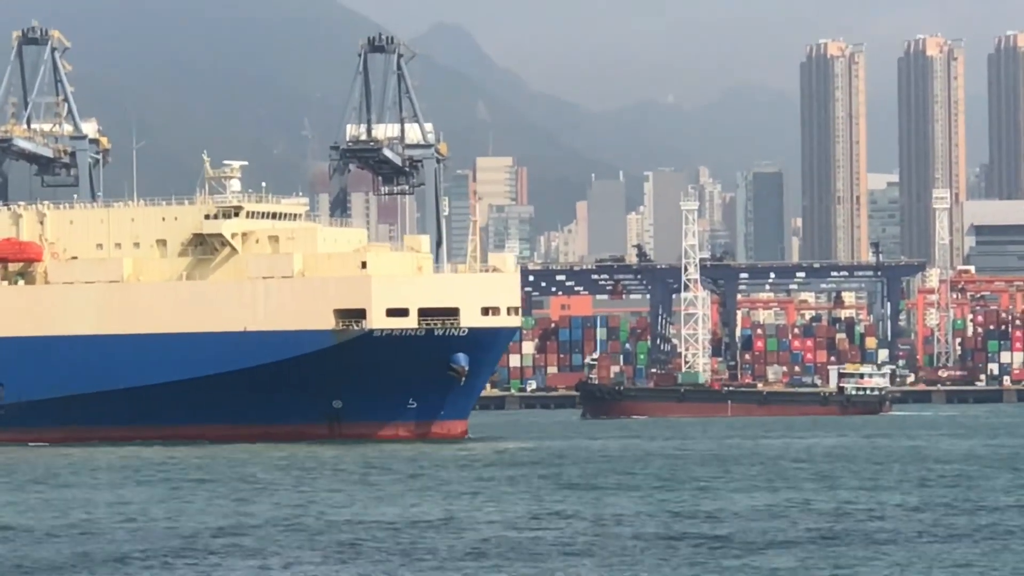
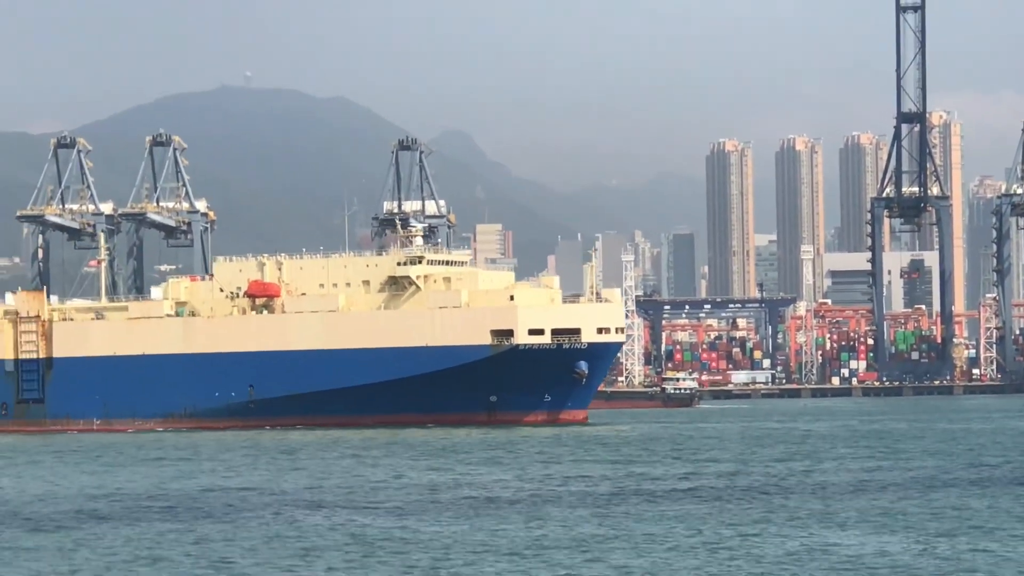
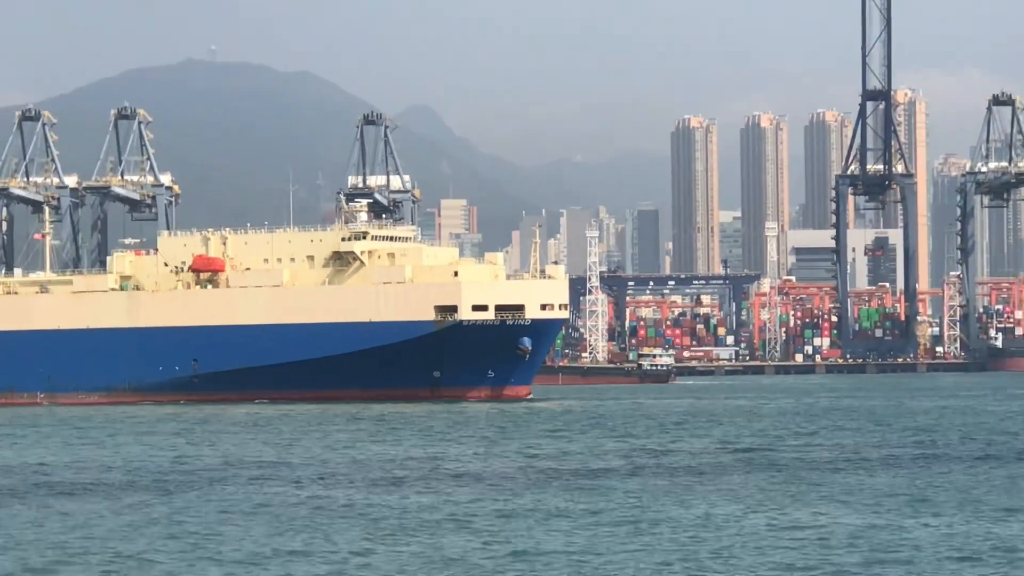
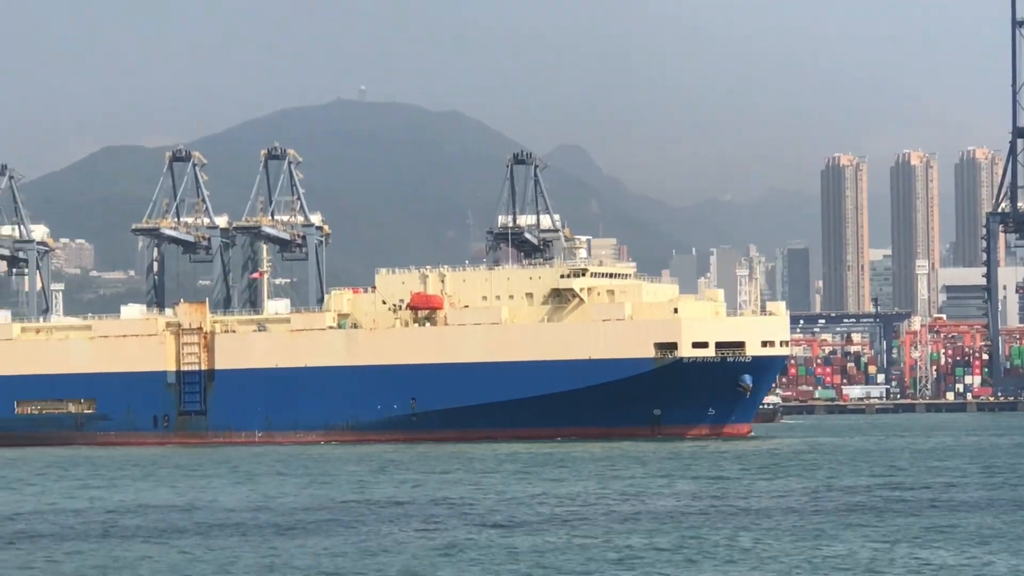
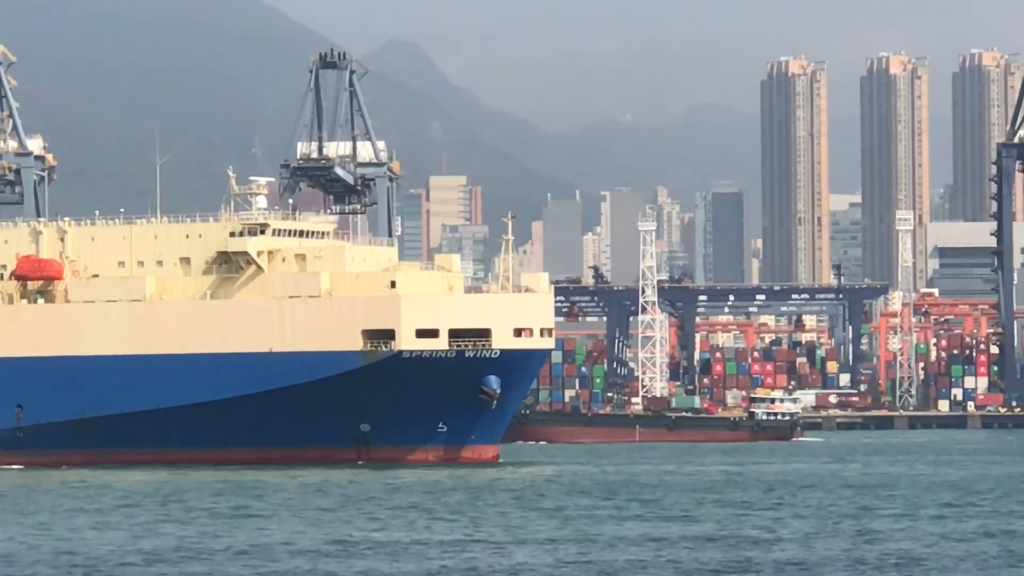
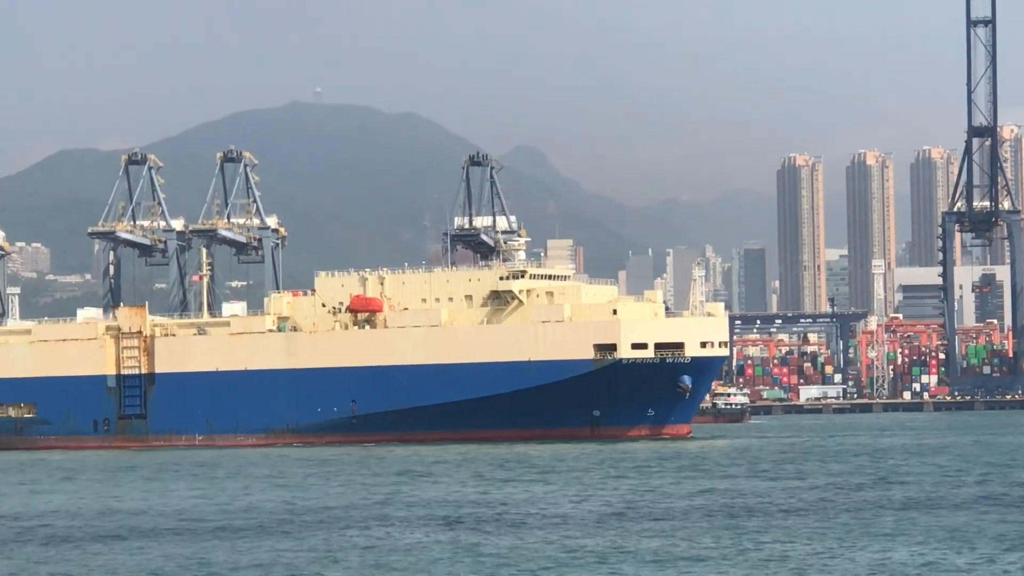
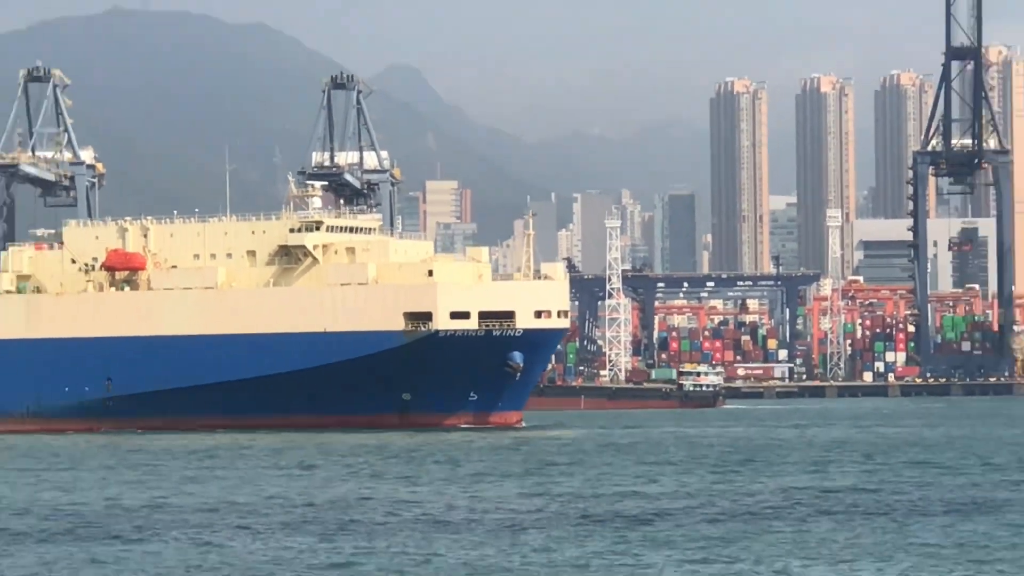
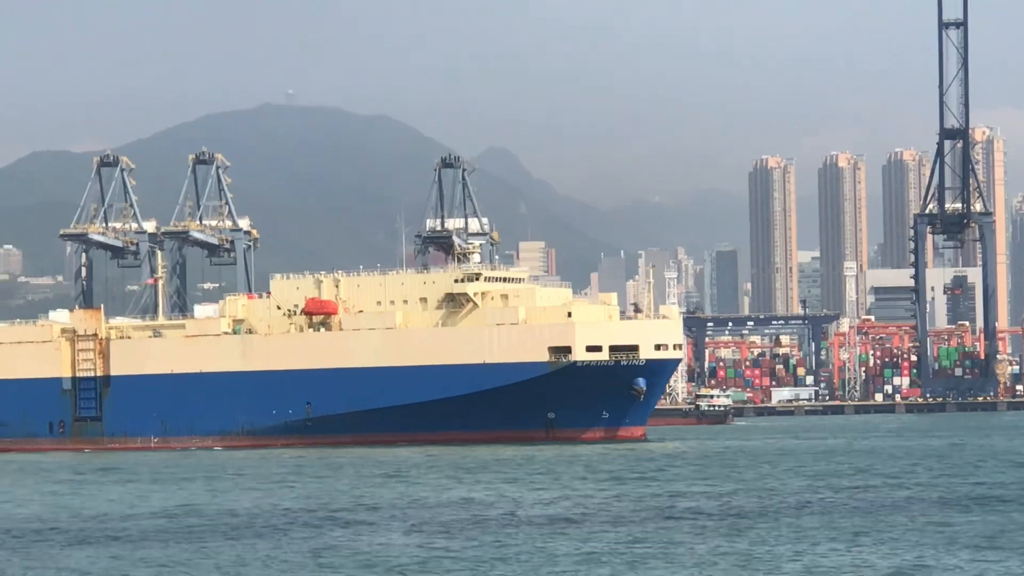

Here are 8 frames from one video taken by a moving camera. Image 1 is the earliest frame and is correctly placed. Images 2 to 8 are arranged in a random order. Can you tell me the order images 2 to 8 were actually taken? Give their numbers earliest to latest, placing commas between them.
5, 7, 3, 2, 8, 6, 4
